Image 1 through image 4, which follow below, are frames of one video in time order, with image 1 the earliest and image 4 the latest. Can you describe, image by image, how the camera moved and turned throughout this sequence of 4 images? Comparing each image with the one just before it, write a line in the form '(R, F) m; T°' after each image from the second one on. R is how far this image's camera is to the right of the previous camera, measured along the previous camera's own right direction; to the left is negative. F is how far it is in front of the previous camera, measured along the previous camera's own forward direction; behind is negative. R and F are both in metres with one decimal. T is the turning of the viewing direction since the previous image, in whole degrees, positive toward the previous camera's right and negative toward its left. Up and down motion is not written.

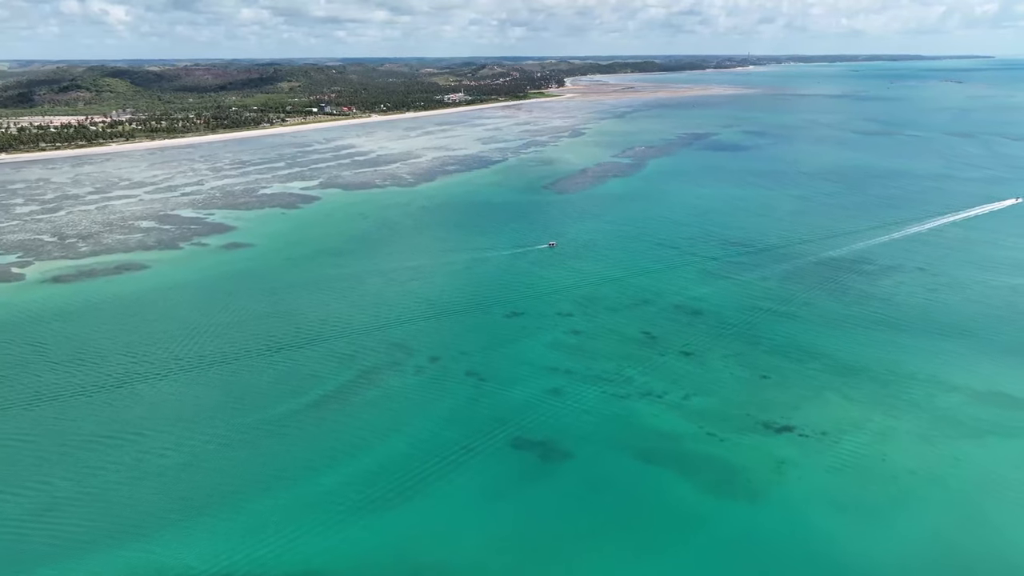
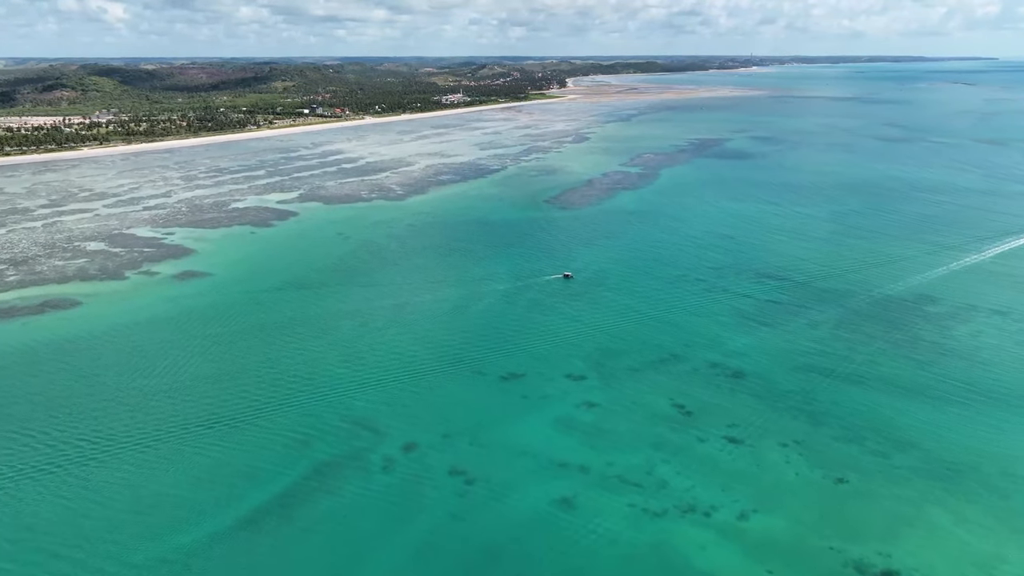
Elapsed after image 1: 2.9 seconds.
(0.0, +4.4) m; 0°
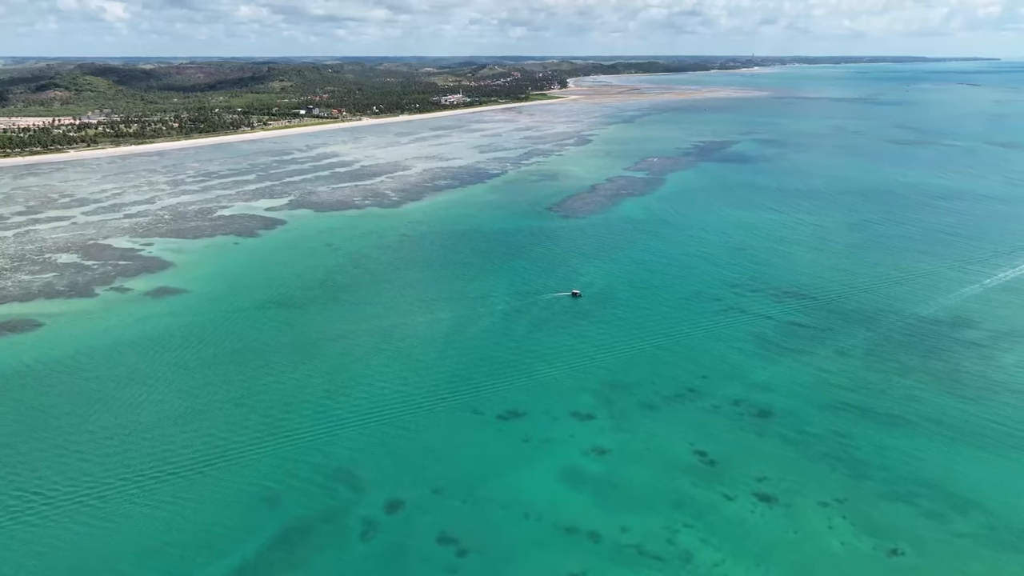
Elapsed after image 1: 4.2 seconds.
(0.0, +2.0) m; 0°
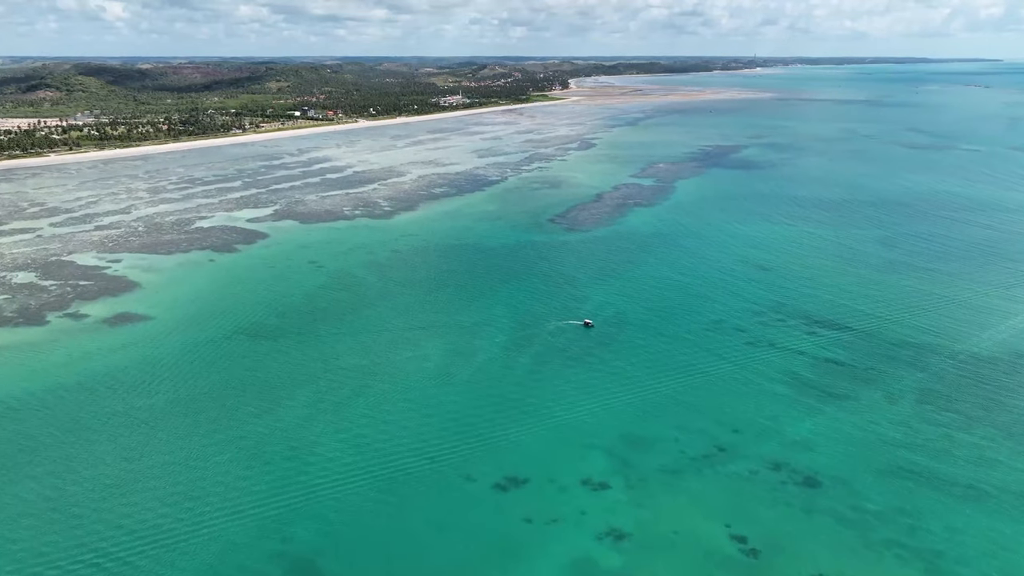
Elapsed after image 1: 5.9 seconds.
(0.0, +2.6) m; 0°
